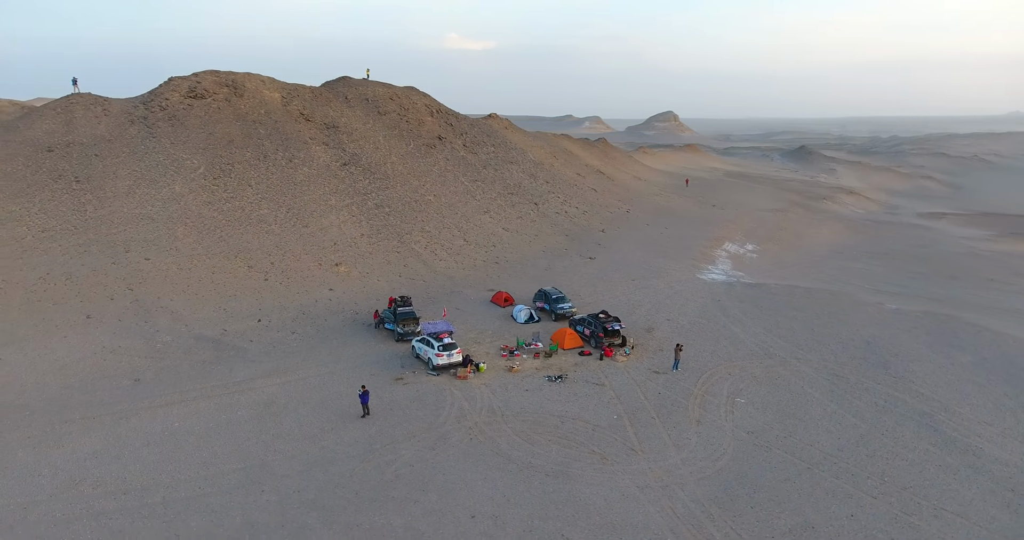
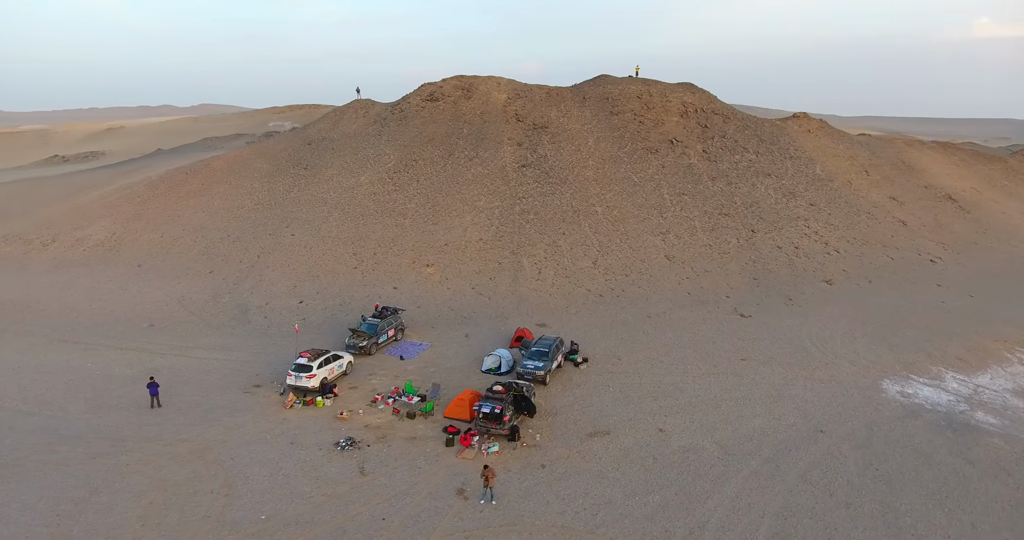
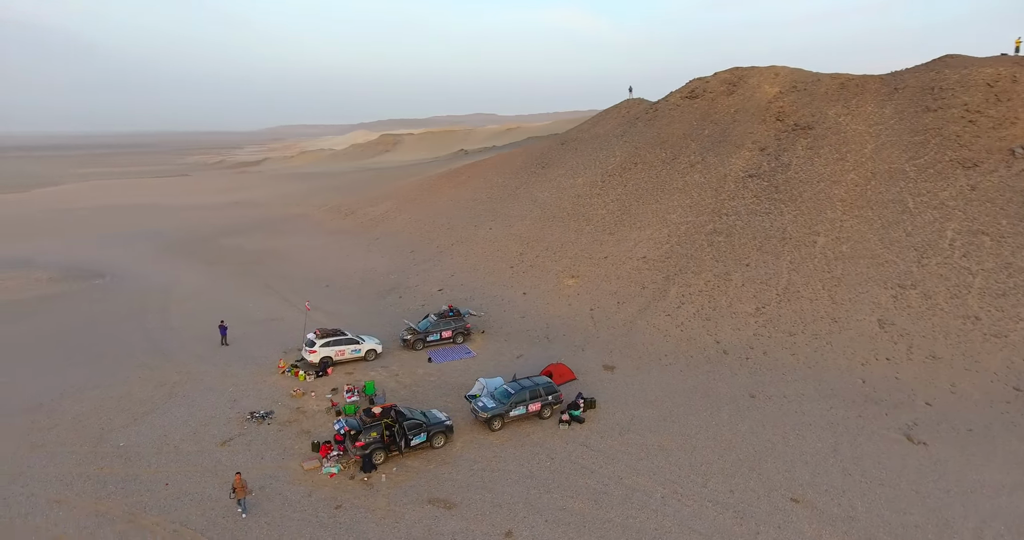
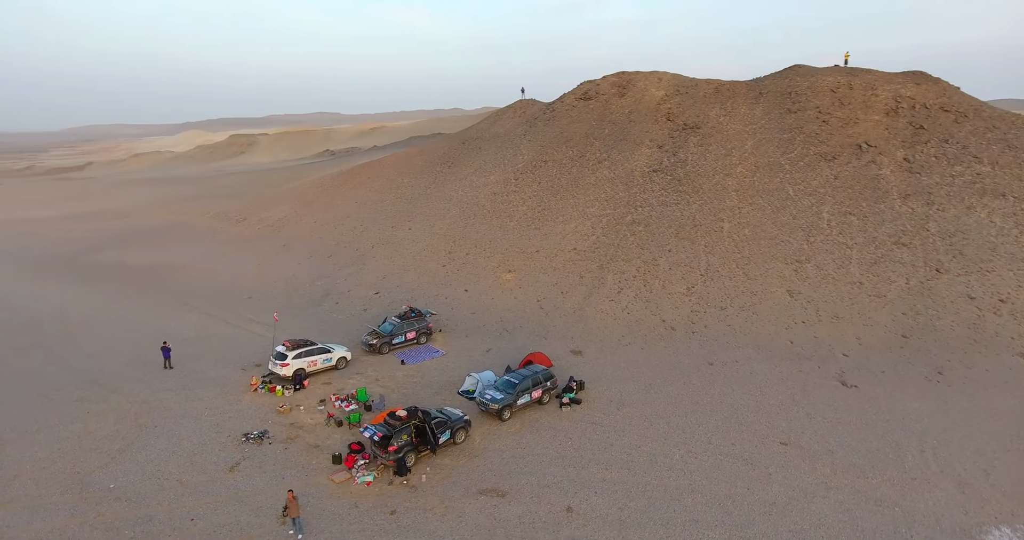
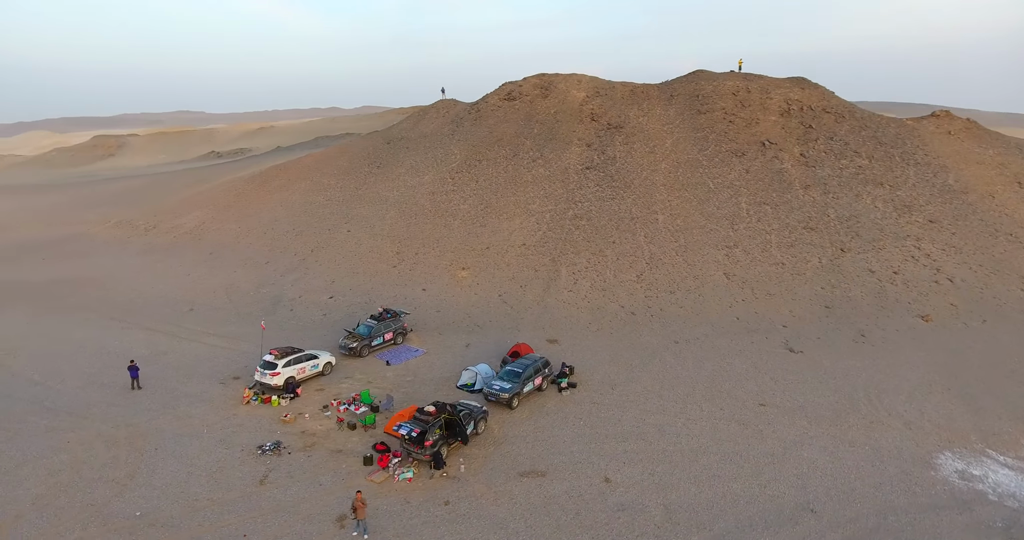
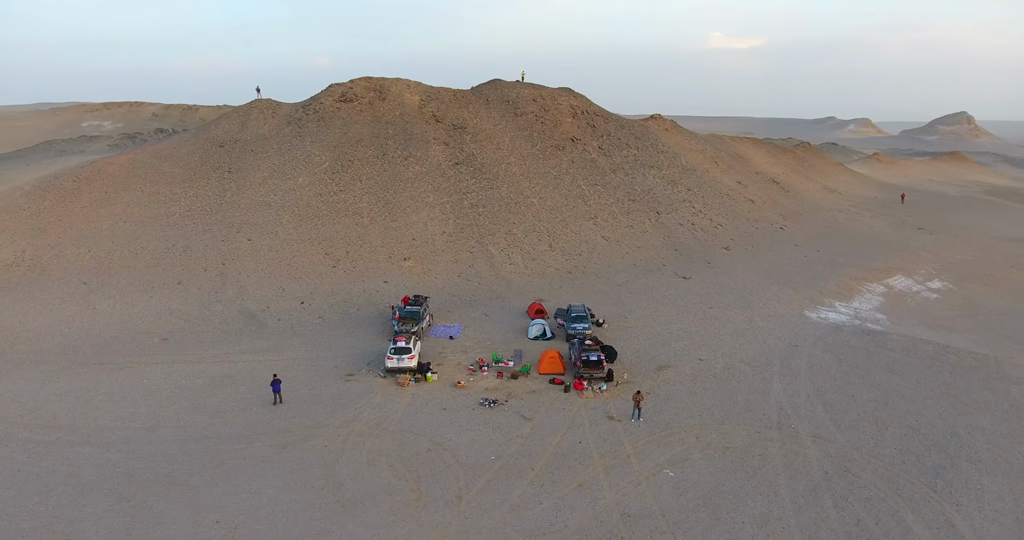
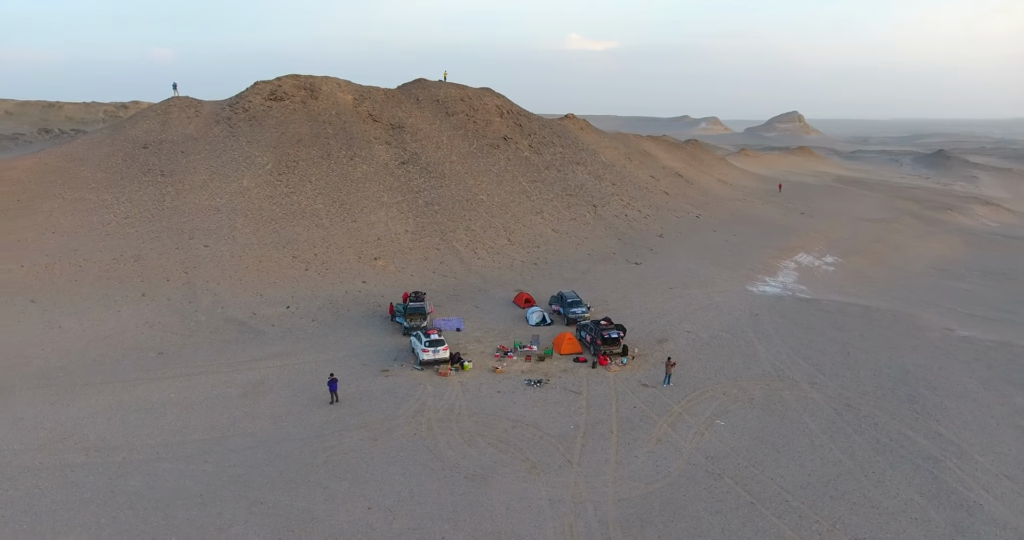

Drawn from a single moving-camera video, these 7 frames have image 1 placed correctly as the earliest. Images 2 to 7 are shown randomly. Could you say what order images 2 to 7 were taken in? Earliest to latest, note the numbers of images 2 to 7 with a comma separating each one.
7, 6, 2, 5, 4, 3
